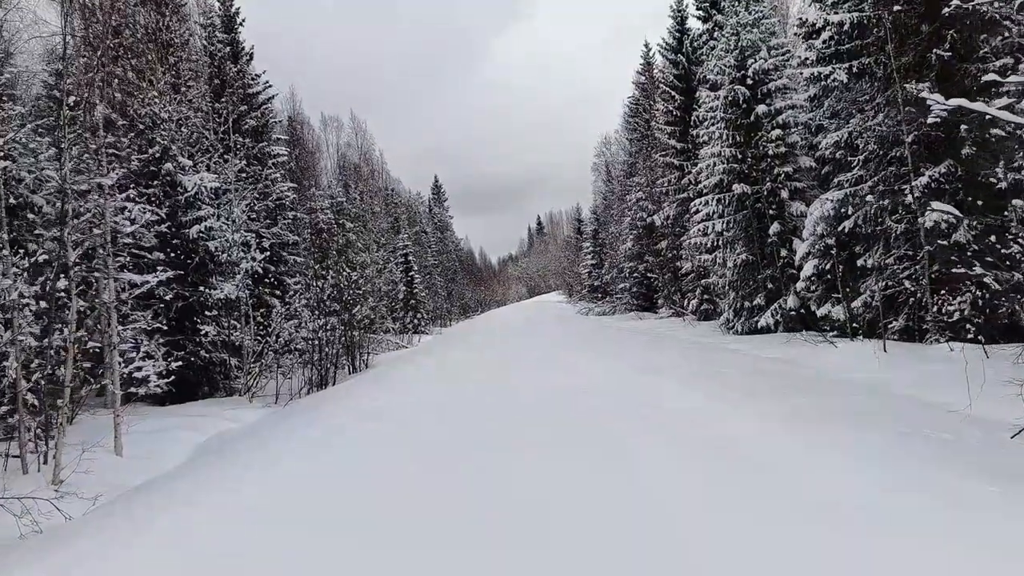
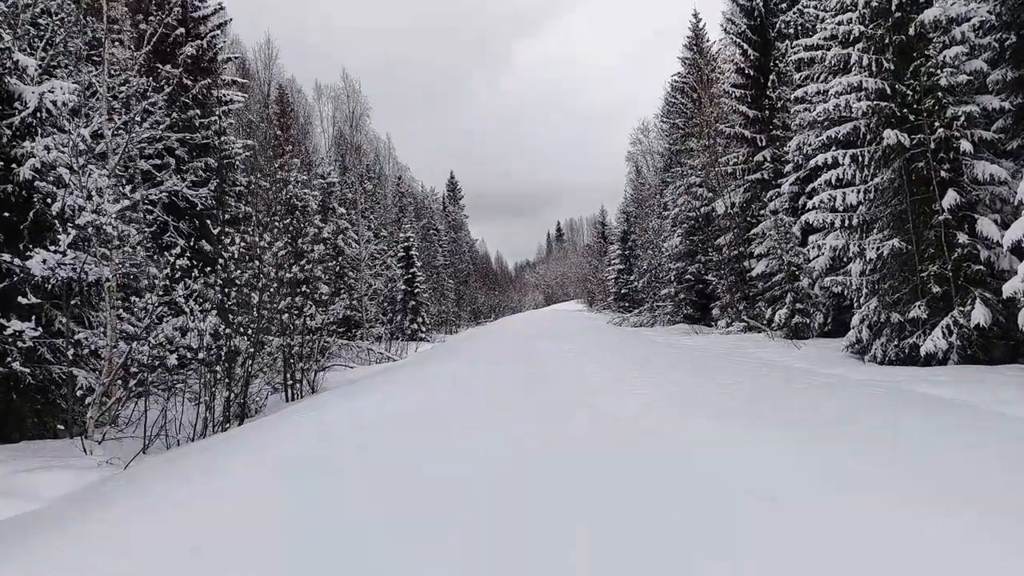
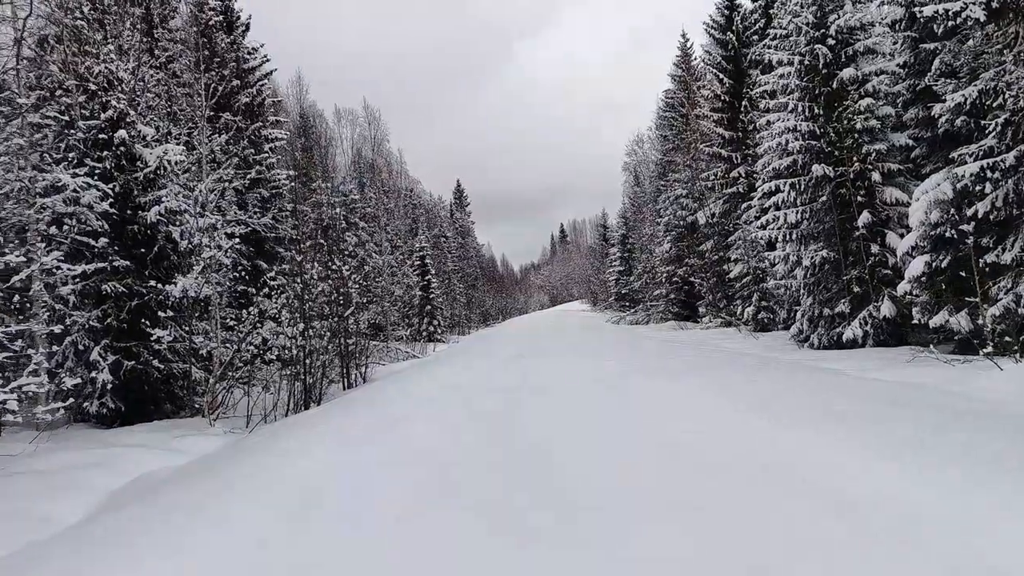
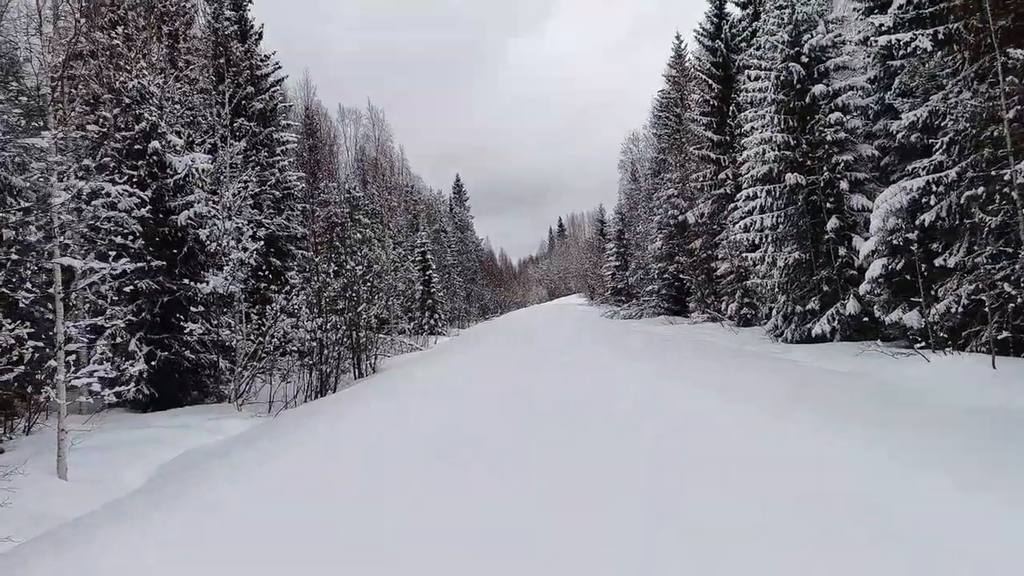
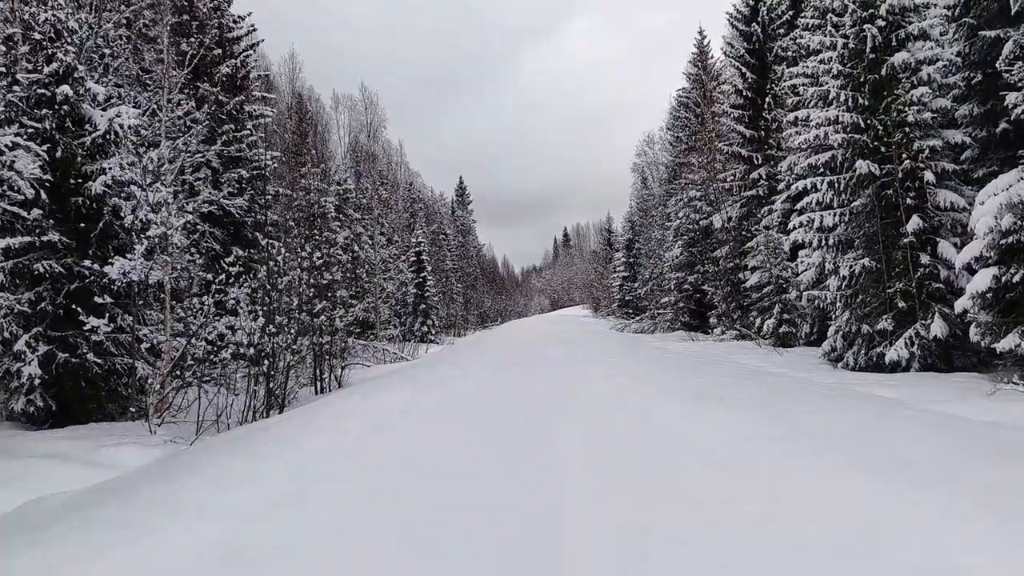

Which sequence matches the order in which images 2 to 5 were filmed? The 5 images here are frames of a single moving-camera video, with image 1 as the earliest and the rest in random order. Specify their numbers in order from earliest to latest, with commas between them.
4, 3, 5, 2
